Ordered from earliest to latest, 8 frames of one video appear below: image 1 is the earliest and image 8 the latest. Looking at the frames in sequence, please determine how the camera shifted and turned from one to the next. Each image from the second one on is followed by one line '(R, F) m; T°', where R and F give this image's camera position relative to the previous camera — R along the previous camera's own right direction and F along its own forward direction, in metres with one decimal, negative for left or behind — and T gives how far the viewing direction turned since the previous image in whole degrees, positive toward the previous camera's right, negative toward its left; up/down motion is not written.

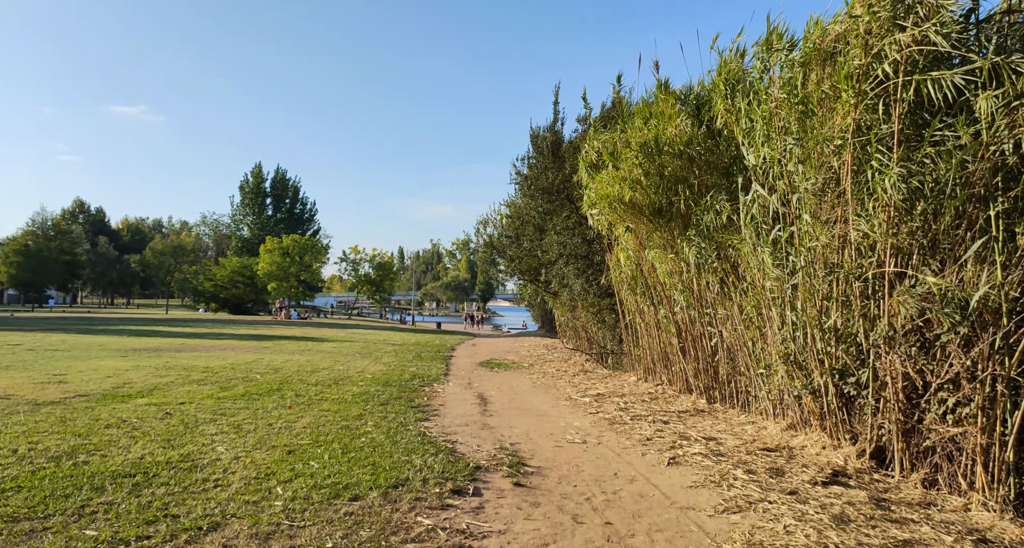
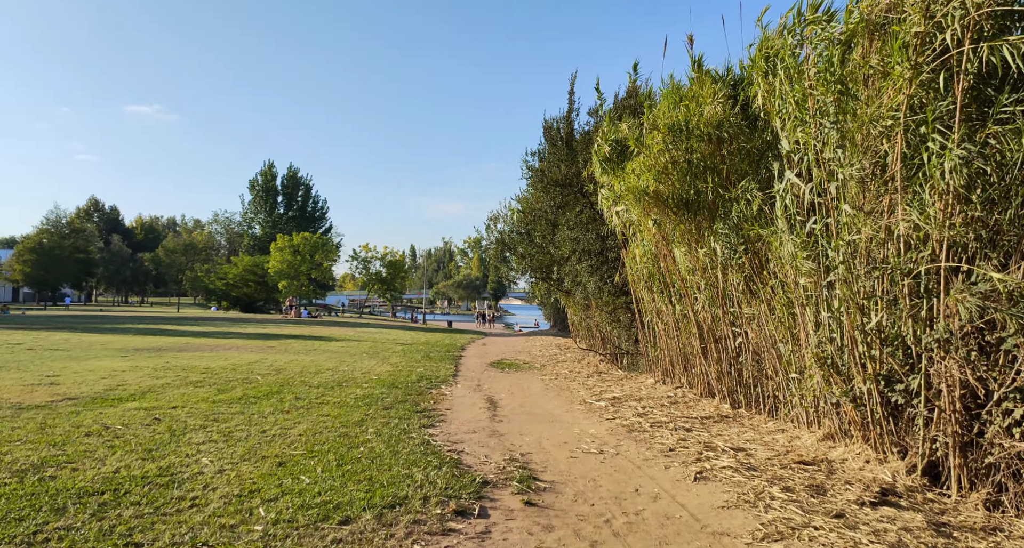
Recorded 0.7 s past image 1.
(0.0, +0.5) m; -1°
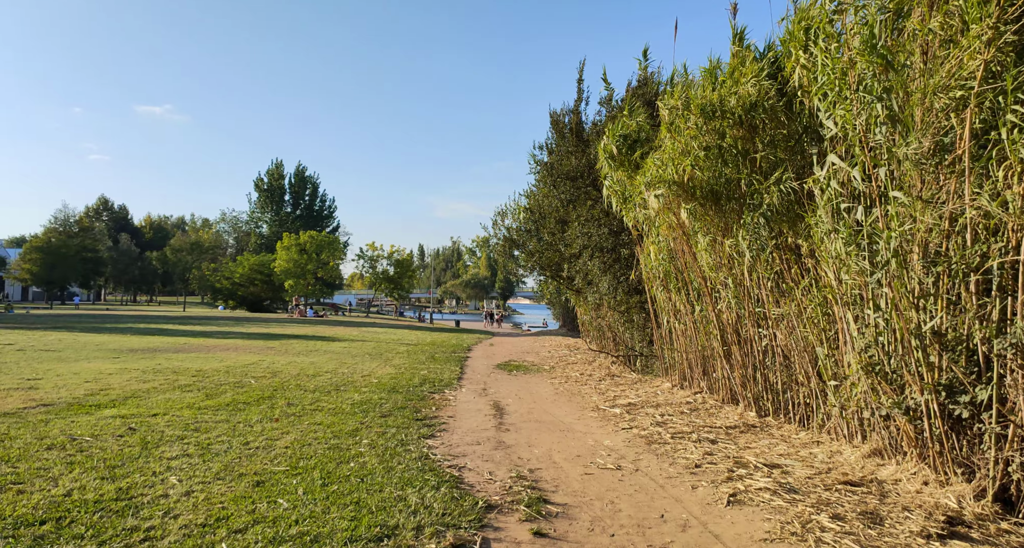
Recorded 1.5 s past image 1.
(0.0, +0.6) m; -1°
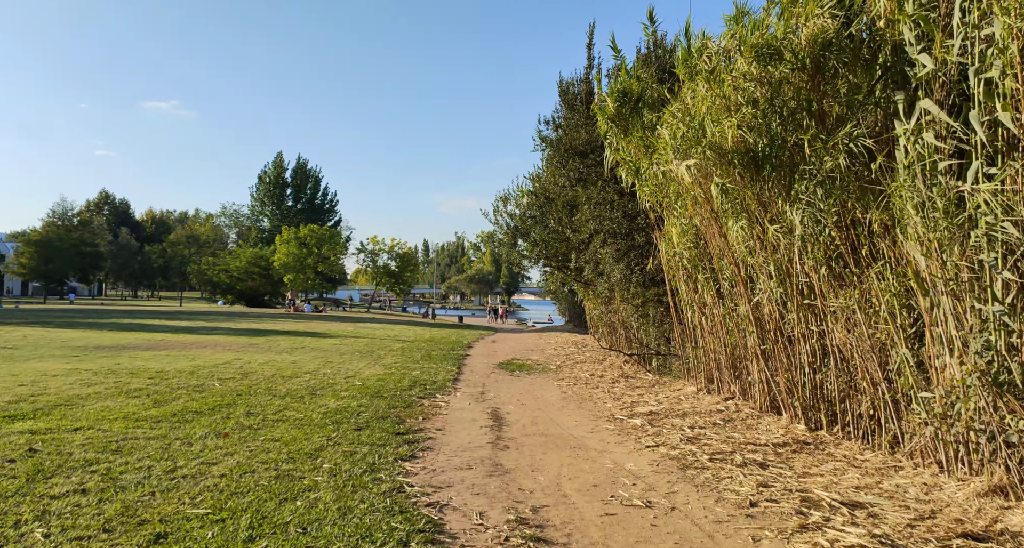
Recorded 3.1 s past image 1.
(0.0, +1.2) m; 0°
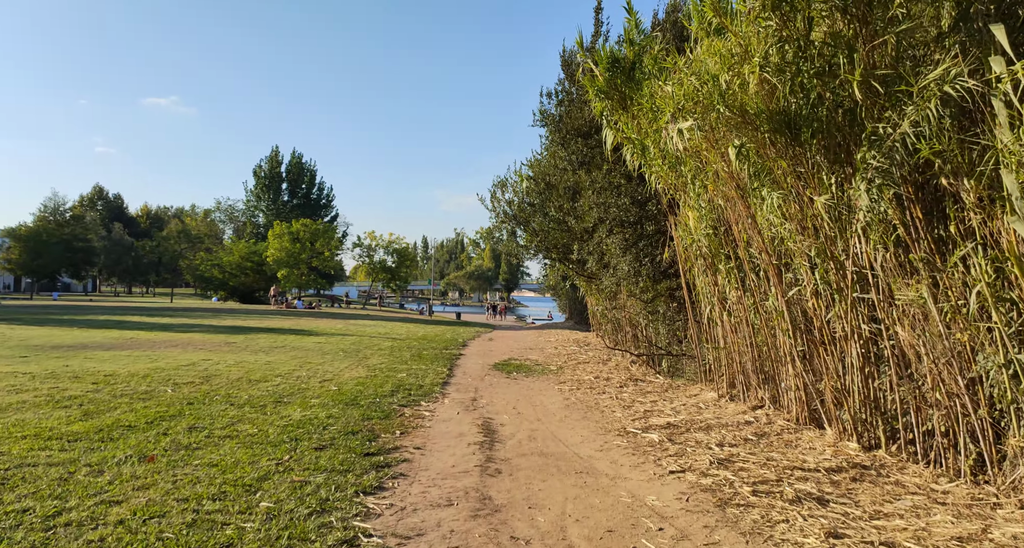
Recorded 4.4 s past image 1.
(0.0, +1.0) m; 0°
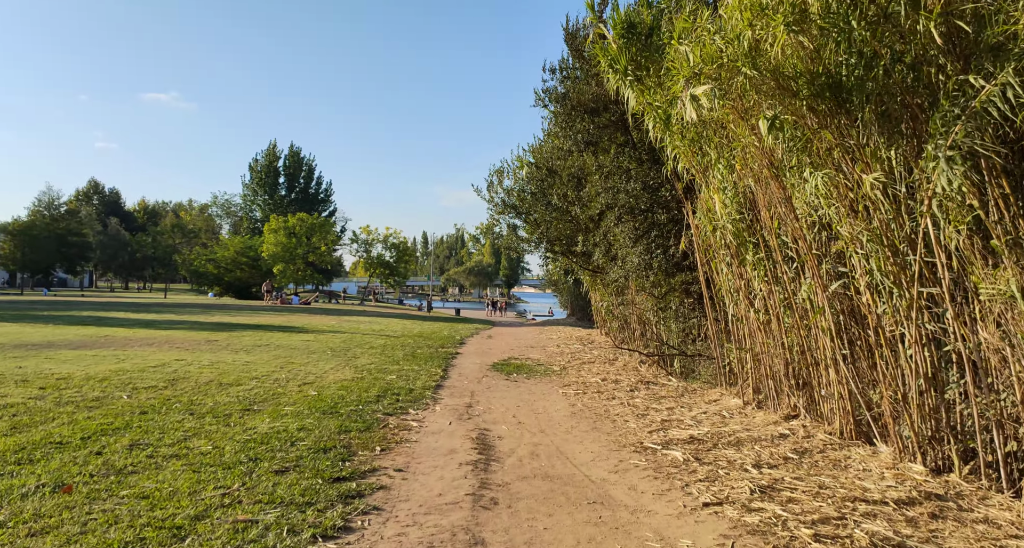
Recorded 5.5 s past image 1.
(0.0, +0.8) m; 0°
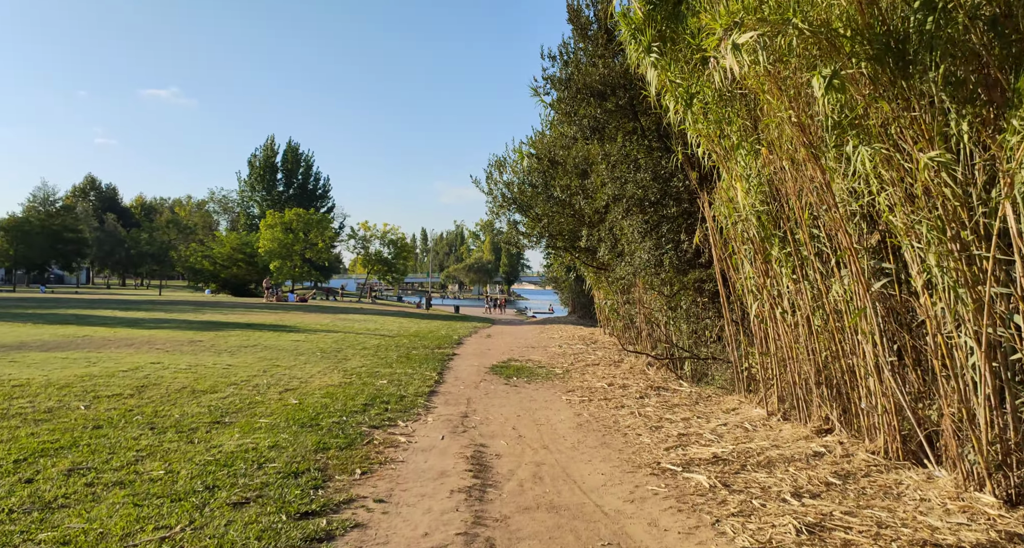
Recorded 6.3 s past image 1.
(0.0, +0.6) m; 0°
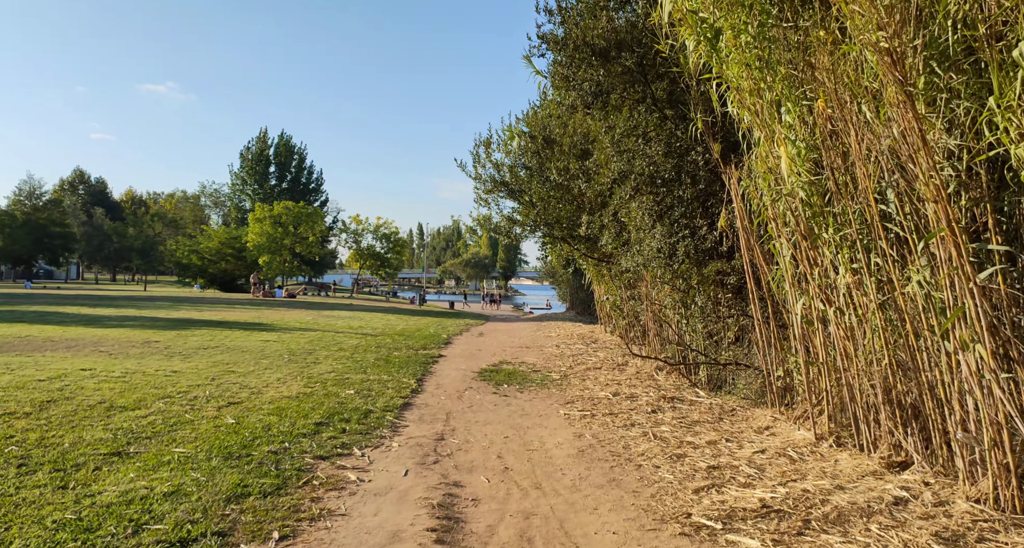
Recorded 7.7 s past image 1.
(+0.1, +1.2) m; 0°
